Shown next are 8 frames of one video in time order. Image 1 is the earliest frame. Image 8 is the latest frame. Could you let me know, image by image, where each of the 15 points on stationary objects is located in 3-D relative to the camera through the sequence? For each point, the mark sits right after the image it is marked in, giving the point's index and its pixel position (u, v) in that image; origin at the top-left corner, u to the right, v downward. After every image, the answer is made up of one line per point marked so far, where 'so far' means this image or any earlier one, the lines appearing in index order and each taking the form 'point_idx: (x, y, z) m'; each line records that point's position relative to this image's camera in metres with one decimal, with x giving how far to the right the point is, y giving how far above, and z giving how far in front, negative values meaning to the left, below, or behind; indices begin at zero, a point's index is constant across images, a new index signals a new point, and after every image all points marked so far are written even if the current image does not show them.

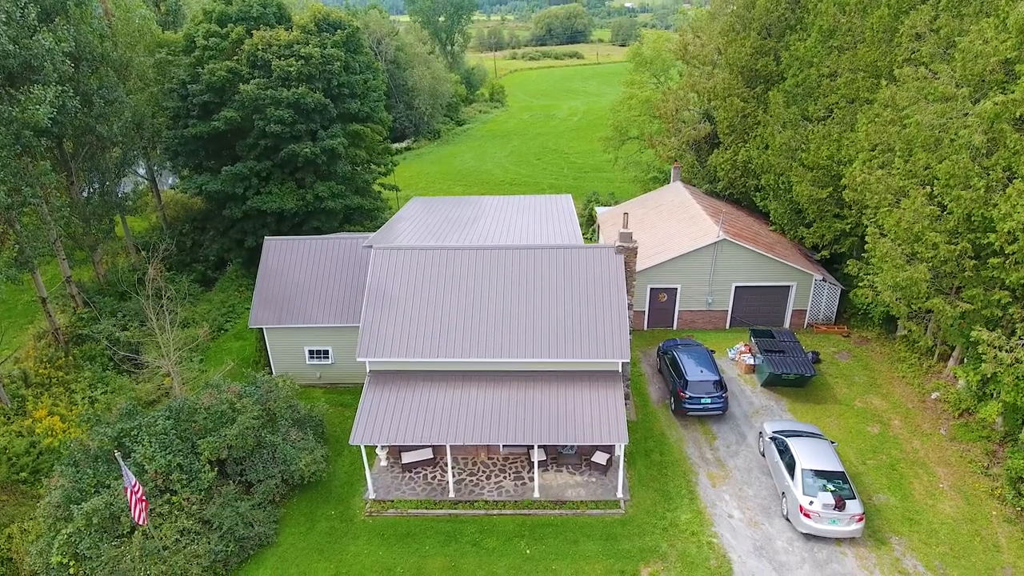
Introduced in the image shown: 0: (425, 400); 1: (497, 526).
0: (-2.6, -3.3, +18.2) m
1: (-0.4, -6.8, +17.3) m
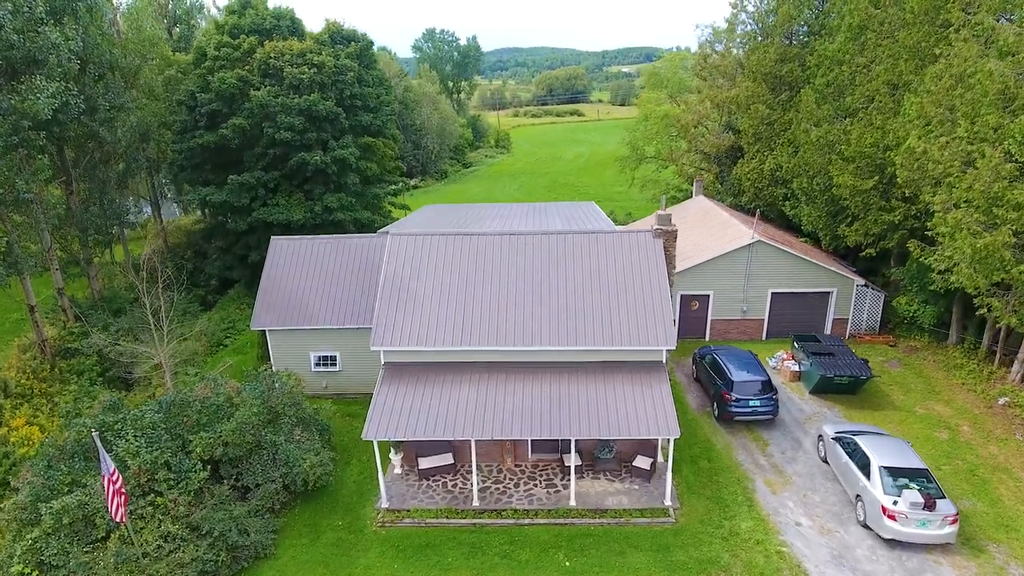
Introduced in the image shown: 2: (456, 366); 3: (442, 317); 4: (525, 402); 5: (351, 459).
0: (-1.7, -2.8, +16.2) m
1: (+0.5, -6.2, +15.0) m
2: (-1.5, -2.1, +17.0) m
3: (-2.0, -0.7, +17.2) m
4: (+0.4, -3.0, +15.9) m
5: (-4.9, -5.2, +18.2) m
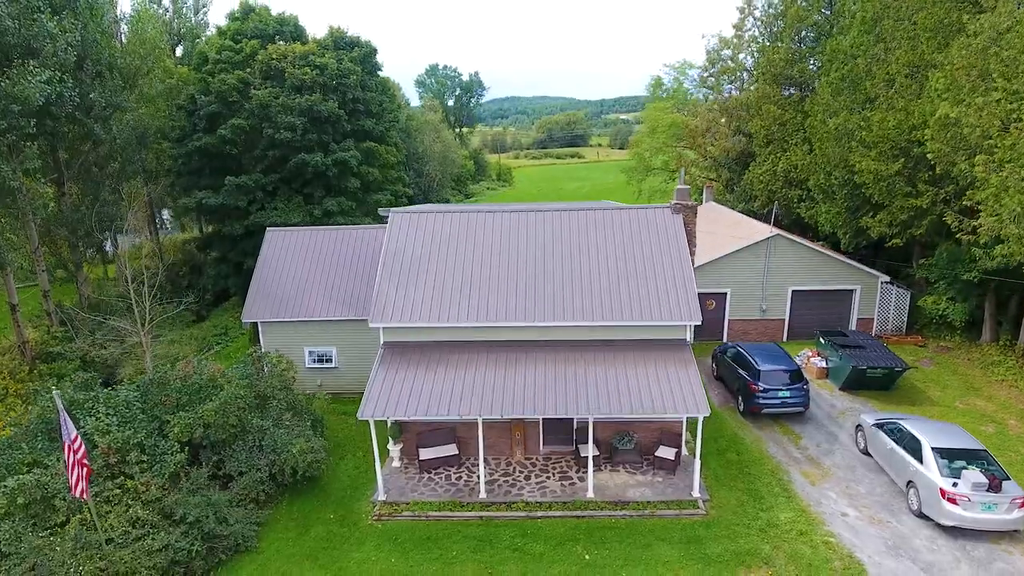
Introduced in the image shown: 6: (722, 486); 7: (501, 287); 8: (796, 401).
0: (-1.5, -2.1, +14.8) m
1: (+0.7, -5.4, +13.4) m
2: (-1.3, -1.5, +15.6) m
3: (-1.7, -0.1, +16.0) m
4: (+0.6, -2.2, +14.5) m
5: (-4.6, -4.6, +16.6) m
6: (+5.1, -4.8, +14.7) m
7: (-0.3, +0.1, +16.1) m
8: (+8.2, -3.2, +17.4) m
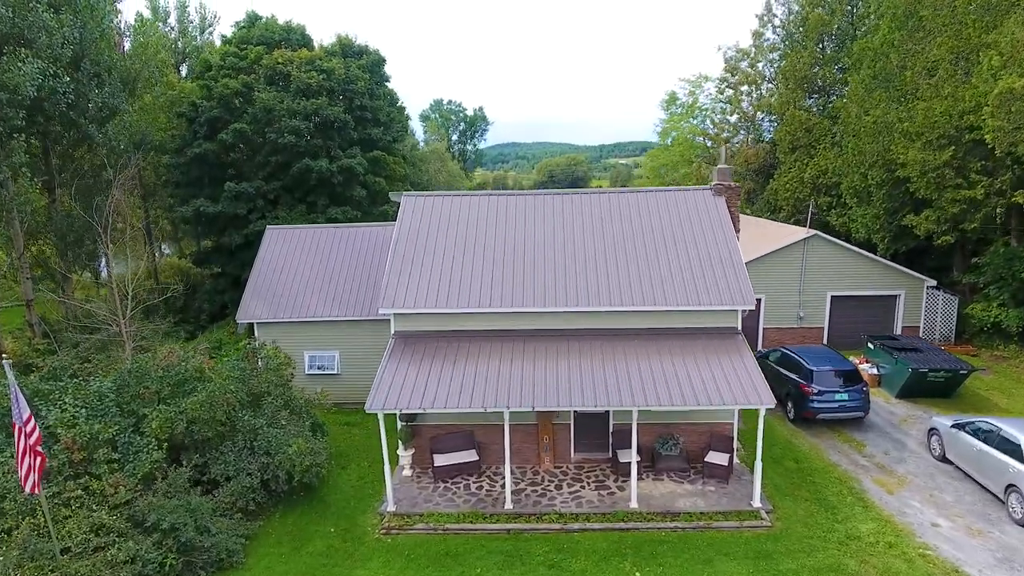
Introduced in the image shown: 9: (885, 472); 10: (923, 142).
0: (-0.8, -1.6, +13.1) m
1: (+1.4, -4.8, +11.4) m
2: (-0.6, -1.1, +13.9) m
3: (-1.1, +0.3, +14.4) m
4: (+1.2, -1.7, +12.7) m
5: (-4.0, -4.3, +14.7) m
6: (+5.8, -4.4, +12.7) m
7: (+0.4, +0.4, +14.5) m
8: (+8.8, -3.0, +15.5) m
9: (+8.3, -4.1, +13.5) m
10: (+12.9, +4.6, +19.0) m
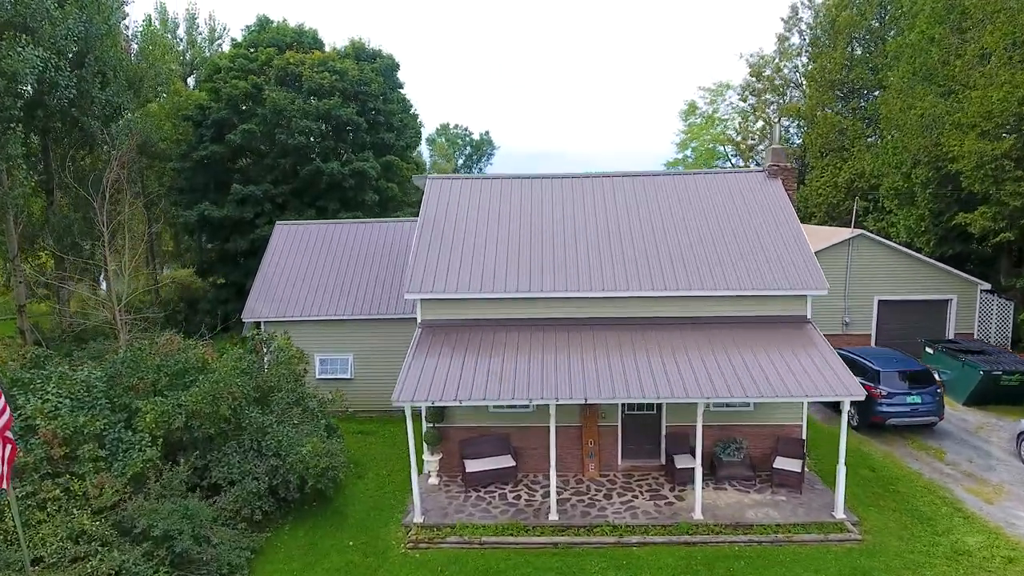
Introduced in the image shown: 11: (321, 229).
0: (0.0, -1.3, +11.6) m
1: (+2.2, -4.4, +9.7) m
2: (+0.2, -0.8, +12.4) m
3: (-0.3, +0.6, +13.0) m
4: (+2.1, -1.4, +11.3) m
5: (-3.2, -4.0, +13.0) m
6: (+6.6, -4.0, +11.1) m
7: (+1.2, +0.7, +13.1) m
8: (+9.6, -2.8, +14.0) m
9: (+9.1, -3.8, +11.8) m
10: (+13.8, +4.6, +17.8) m
11: (-6.0, +1.9, +19.0) m
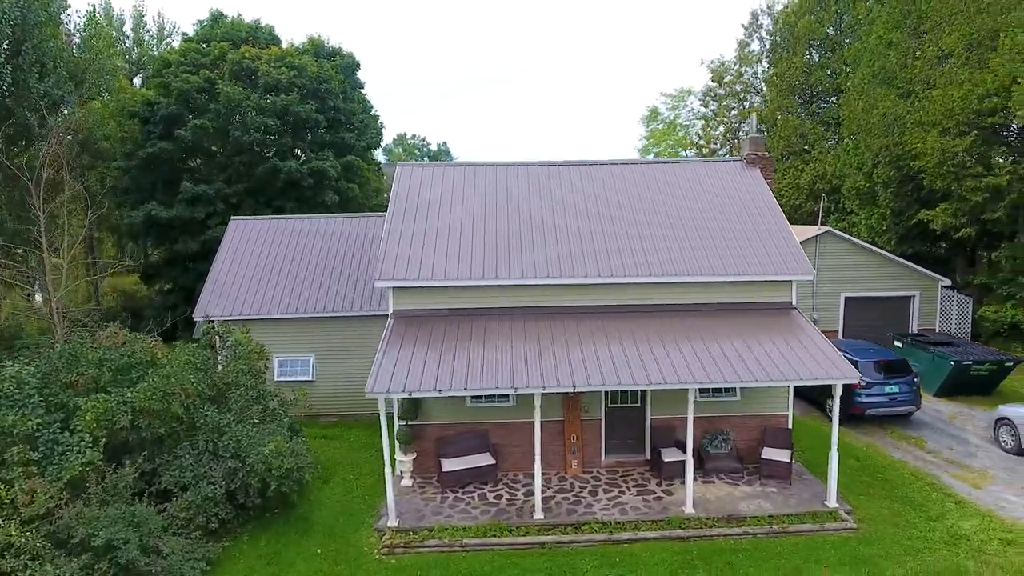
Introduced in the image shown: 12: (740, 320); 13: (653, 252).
0: (-0.4, -1.0, +10.9) m
1: (+1.9, -4.1, +9.1) m
2: (-0.3, -0.5, +11.8) m
3: (-0.7, +0.8, +12.4) m
4: (+1.7, -1.1, +10.7) m
5: (-3.6, -3.8, +12.1) m
6: (+6.2, -3.7, +10.8) m
7: (+0.7, +0.9, +12.6) m
8: (+9.1, -2.5, +13.9) m
9: (+8.7, -3.5, +11.8) m
10: (+12.9, +4.8, +18.2) m
11: (-6.9, +1.9, +18.0) m
12: (+4.4, -0.6, +11.6) m
13: (+2.8, +0.7, +12.2) m
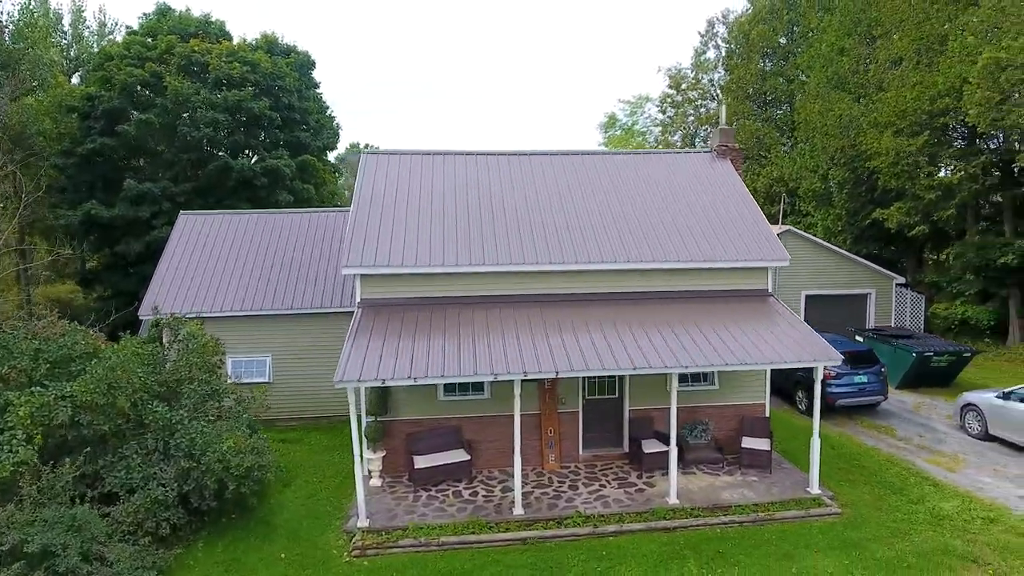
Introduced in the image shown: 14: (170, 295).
0: (-0.8, -0.8, +10.4) m
1: (+1.7, -3.8, +8.7) m
2: (-0.7, -0.3, +11.3) m
3: (-1.3, +1.0, +11.9) m
4: (+1.3, -0.9, +10.4) m
5: (-4.1, -3.6, +11.3) m
6: (+5.8, -3.4, +10.7) m
7: (+0.2, +1.1, +12.2) m
8: (+8.4, -2.3, +14.1) m
9: (+8.3, -3.2, +11.9) m
10: (+11.9, +4.9, +18.8) m
11: (-7.9, +2.0, +17.1) m
12: (+3.9, -0.4, +11.5) m
13: (+2.3, +0.9, +12.0) m
14: (-8.3, -0.2, +14.7) m
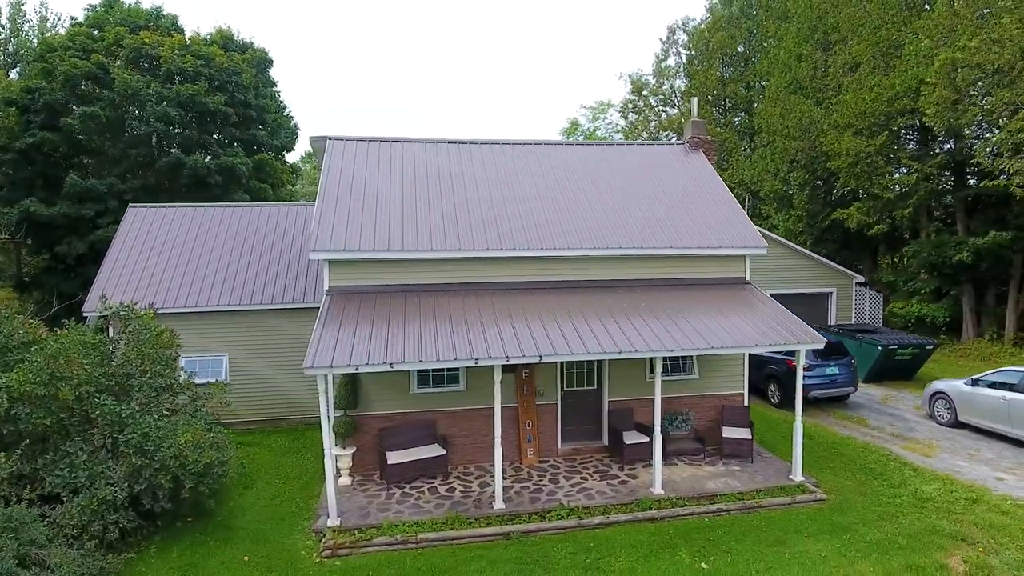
0: (-1.2, -0.5, +10.0) m
1: (+1.4, -3.5, +8.4) m
2: (-1.2, -0.1, +10.9) m
3: (-1.7, +1.2, +11.4) m
4: (+0.9, -0.6, +10.1) m
5: (-4.5, -3.4, +10.5) m
6: (+5.5, -3.2, +10.7) m
7: (-0.3, +1.3, +11.8) m
8: (+7.8, -2.1, +14.2) m
9: (+7.8, -3.0, +12.0) m
10: (+10.9, +5.0, +19.3) m
11: (-8.7, +2.0, +16.2) m
12: (+3.5, -0.2, +11.3) m
13: (+1.8, +1.1, +11.7) m
14: (-9.0, -0.1, +13.7) m
